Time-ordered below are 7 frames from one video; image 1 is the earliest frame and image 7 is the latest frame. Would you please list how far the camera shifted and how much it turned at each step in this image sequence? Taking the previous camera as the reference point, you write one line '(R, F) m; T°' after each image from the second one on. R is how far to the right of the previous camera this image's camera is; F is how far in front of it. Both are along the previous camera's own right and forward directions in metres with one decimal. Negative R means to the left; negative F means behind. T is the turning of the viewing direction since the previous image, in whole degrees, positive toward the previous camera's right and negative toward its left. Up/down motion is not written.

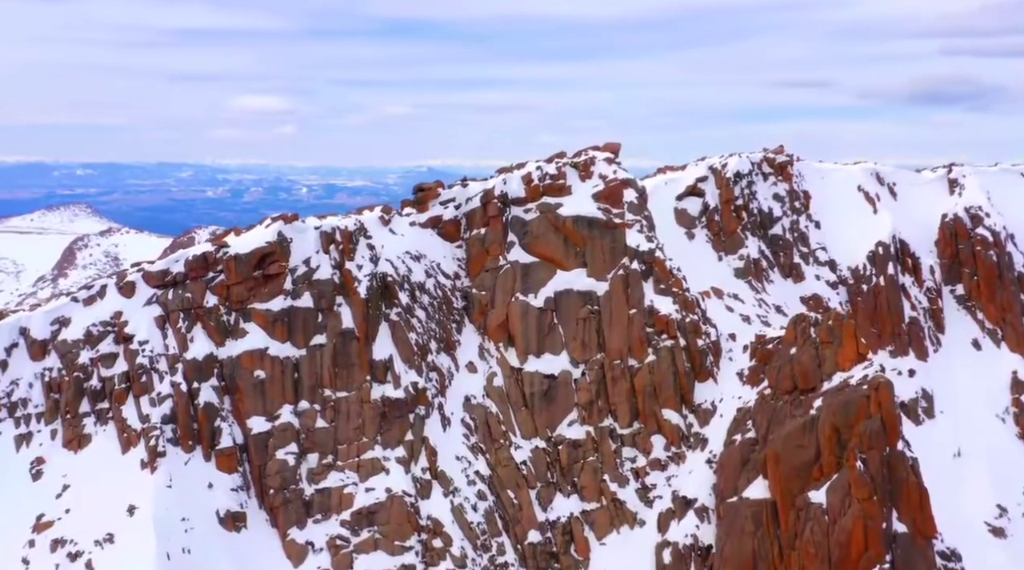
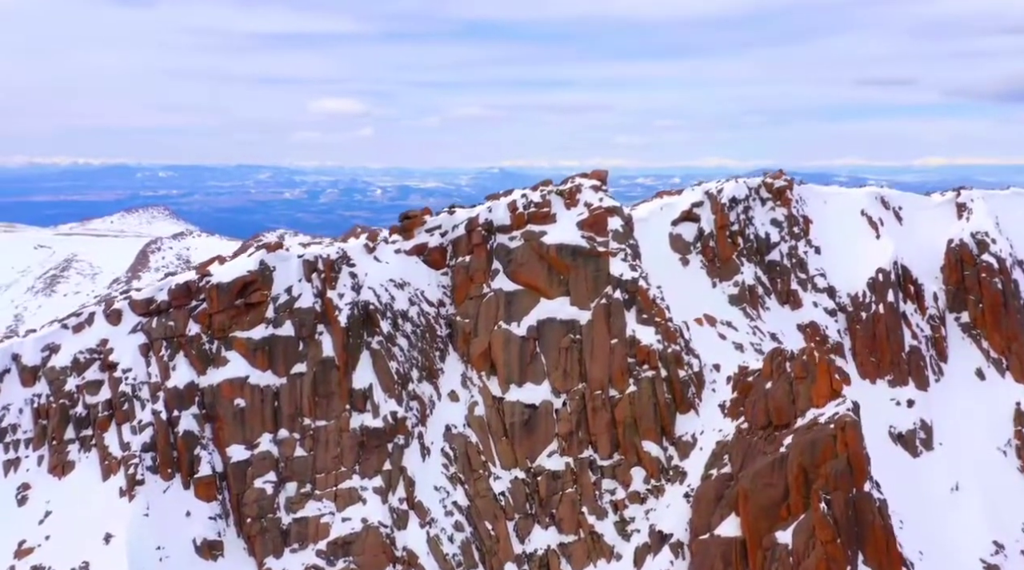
(+5.2, +0.5) m; -3°
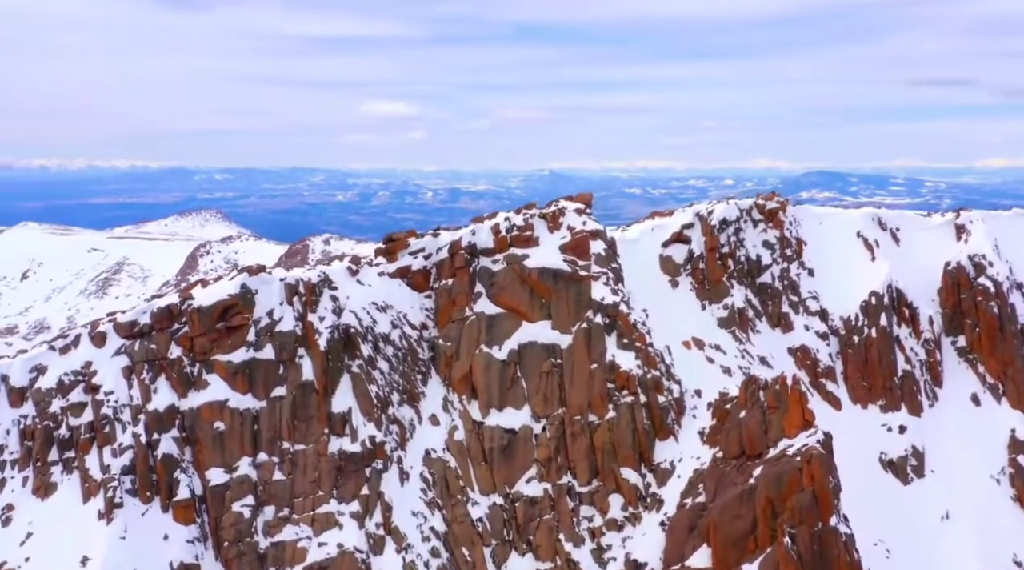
(+4.0, +0.3) m; -2°
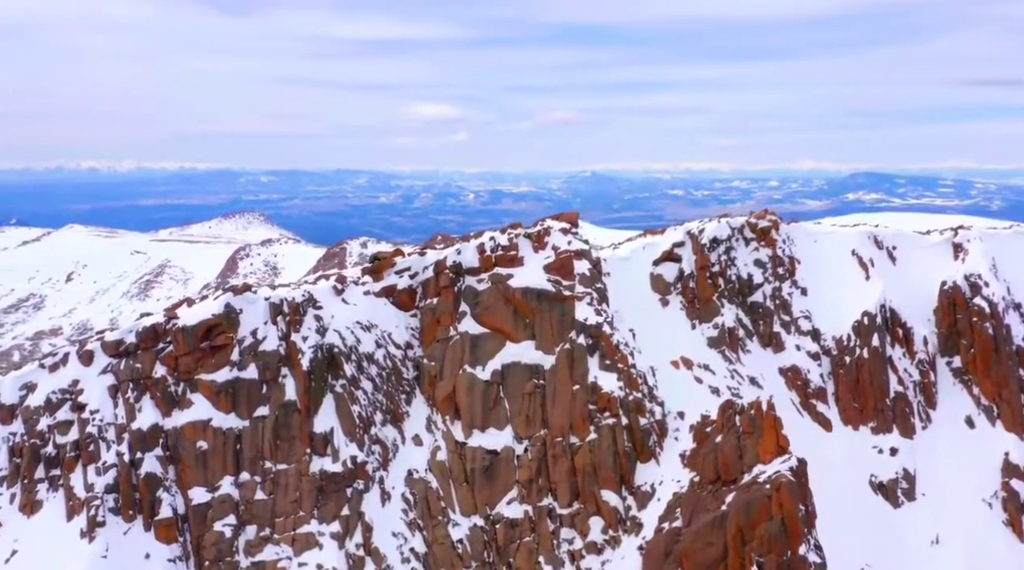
(+3.3, +0.1) m; -1°
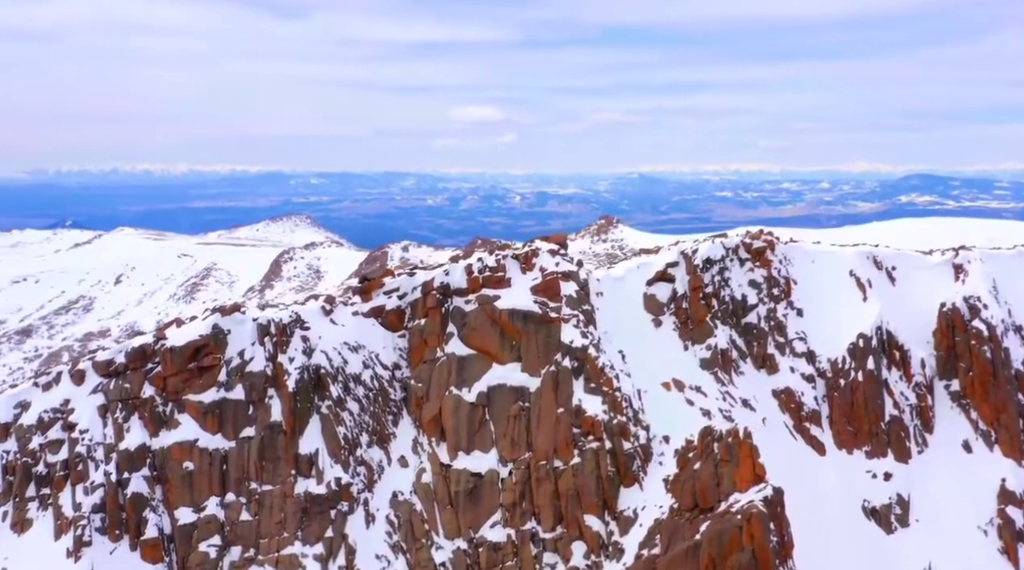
(+3.4, +0.1) m; -2°
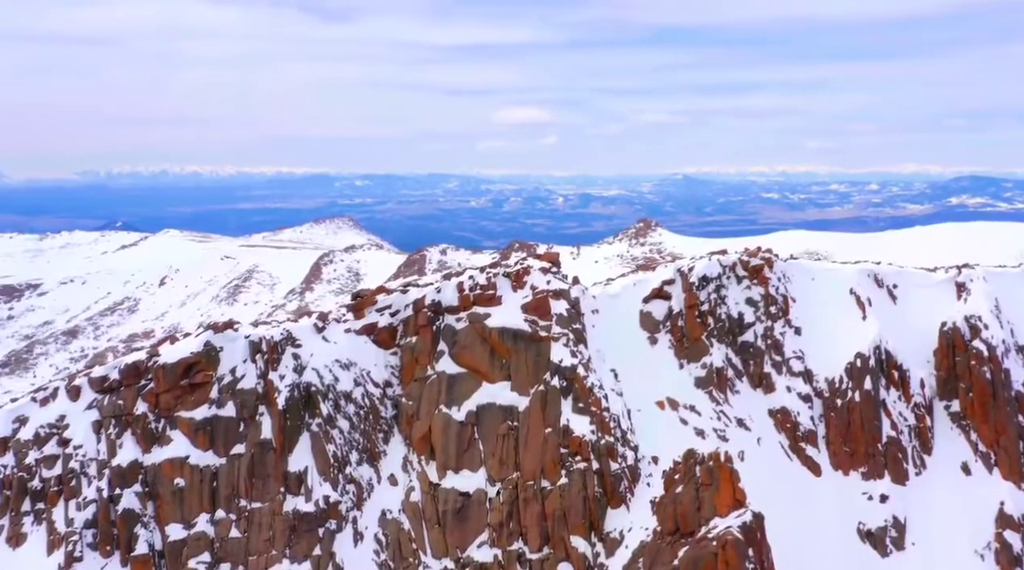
(+2.9, 0.0) m; -1°
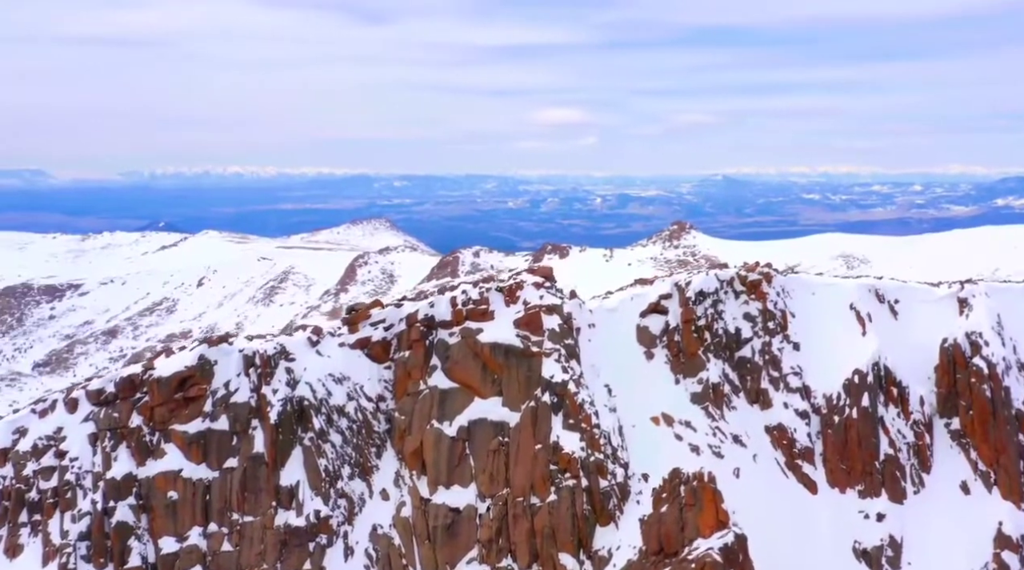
(+2.5, 0.0) m; -1°
